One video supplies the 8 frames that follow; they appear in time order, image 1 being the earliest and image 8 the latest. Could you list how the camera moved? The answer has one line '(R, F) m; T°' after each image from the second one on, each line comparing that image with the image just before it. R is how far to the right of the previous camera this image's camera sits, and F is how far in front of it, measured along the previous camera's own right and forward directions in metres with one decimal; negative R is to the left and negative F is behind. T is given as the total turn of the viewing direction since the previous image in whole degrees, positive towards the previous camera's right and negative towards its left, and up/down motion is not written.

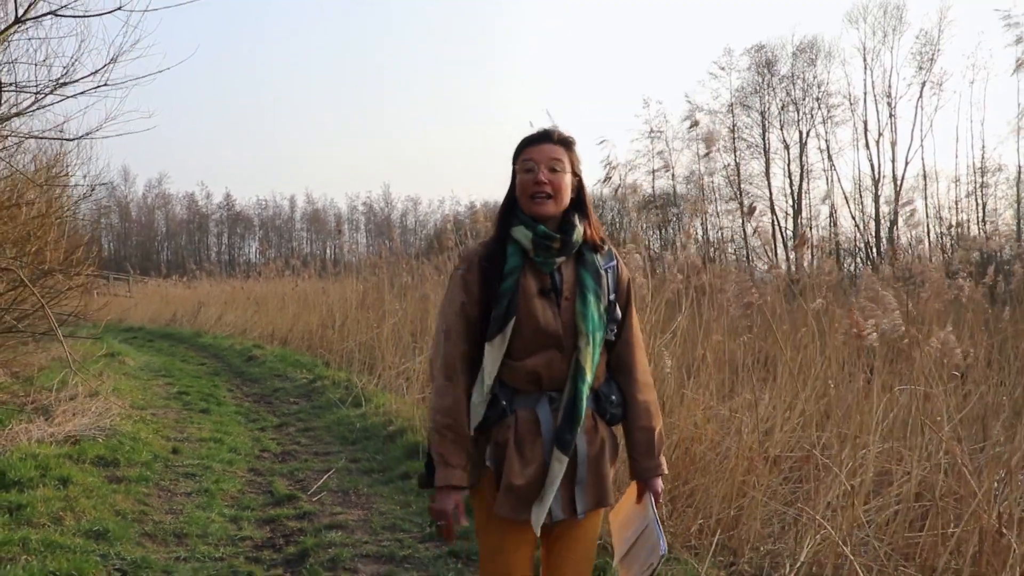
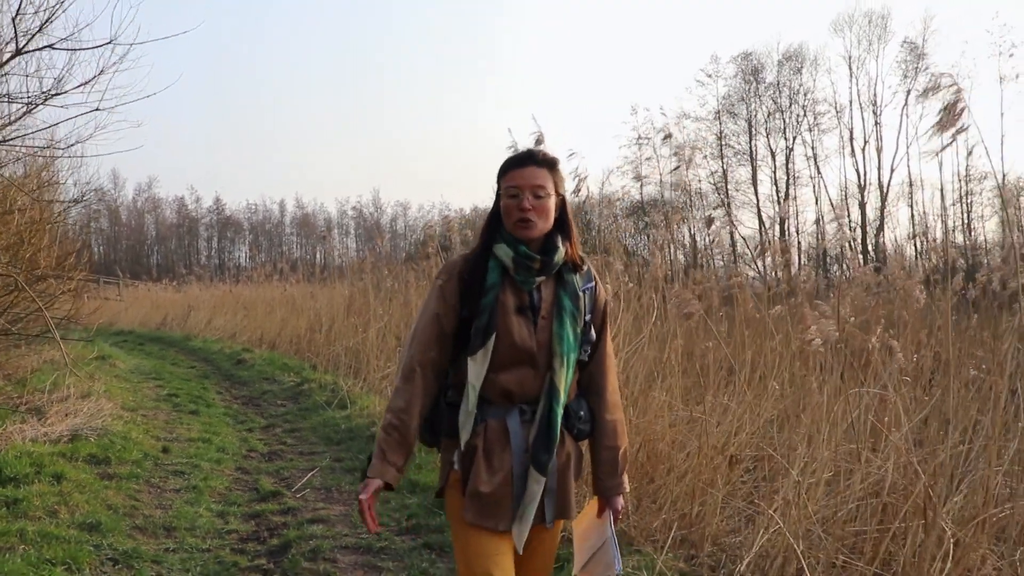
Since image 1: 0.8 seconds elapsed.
(+0.1, -0.2) m; +1°
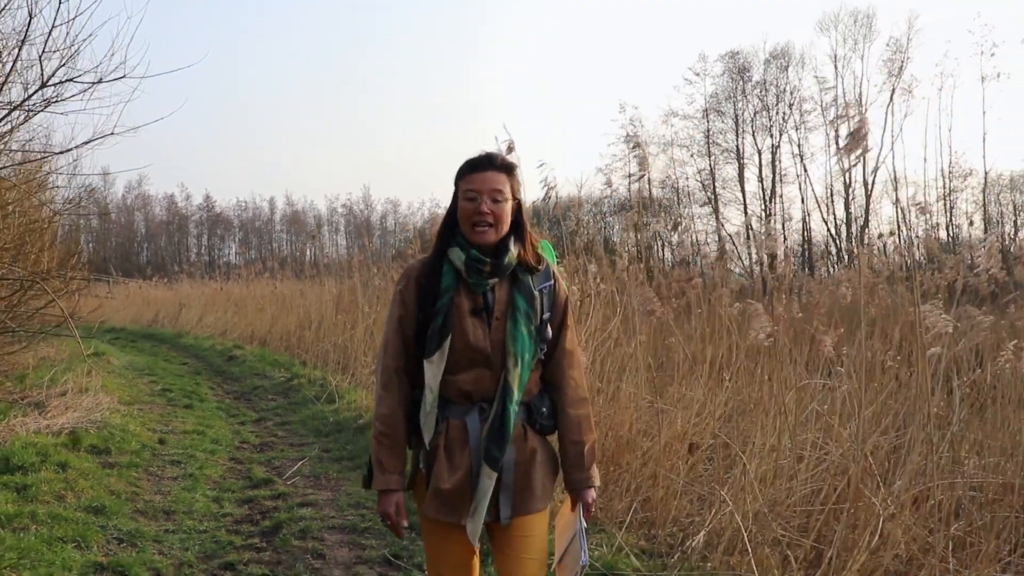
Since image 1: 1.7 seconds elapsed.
(+0.1, -0.3) m; +1°
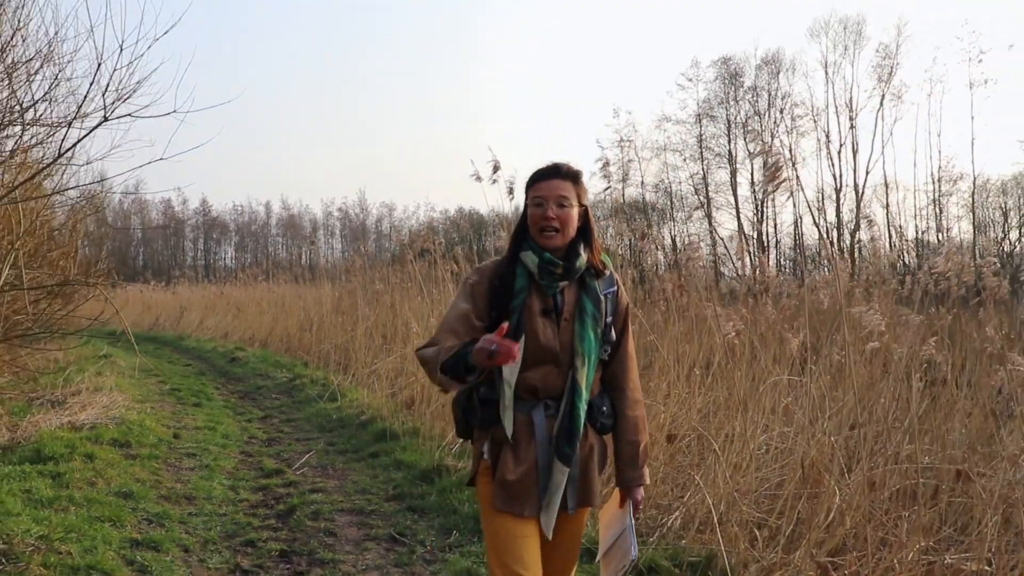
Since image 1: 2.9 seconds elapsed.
(0.0, -0.3) m; 0°
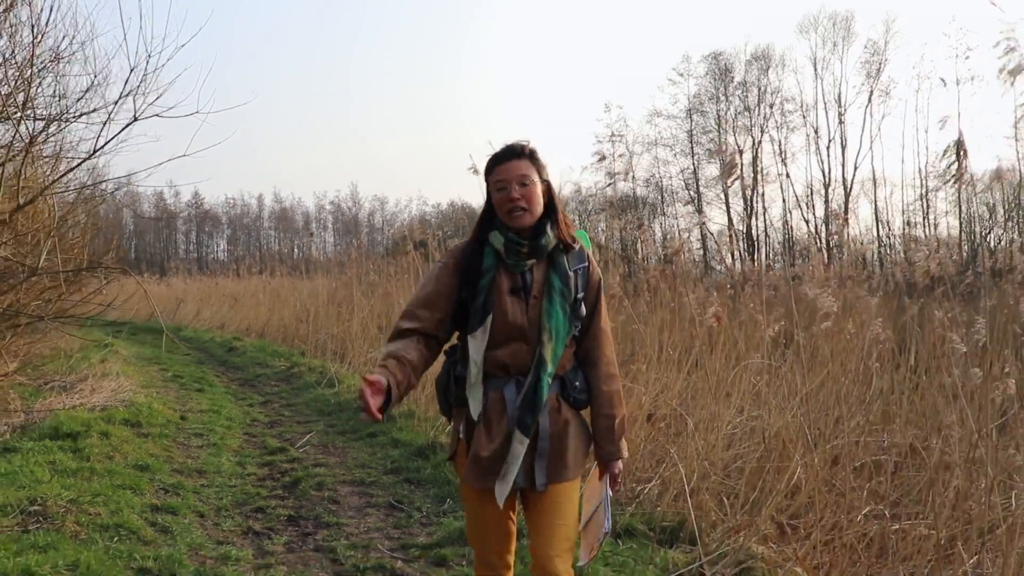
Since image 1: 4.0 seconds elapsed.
(0.0, -0.3) m; +1°
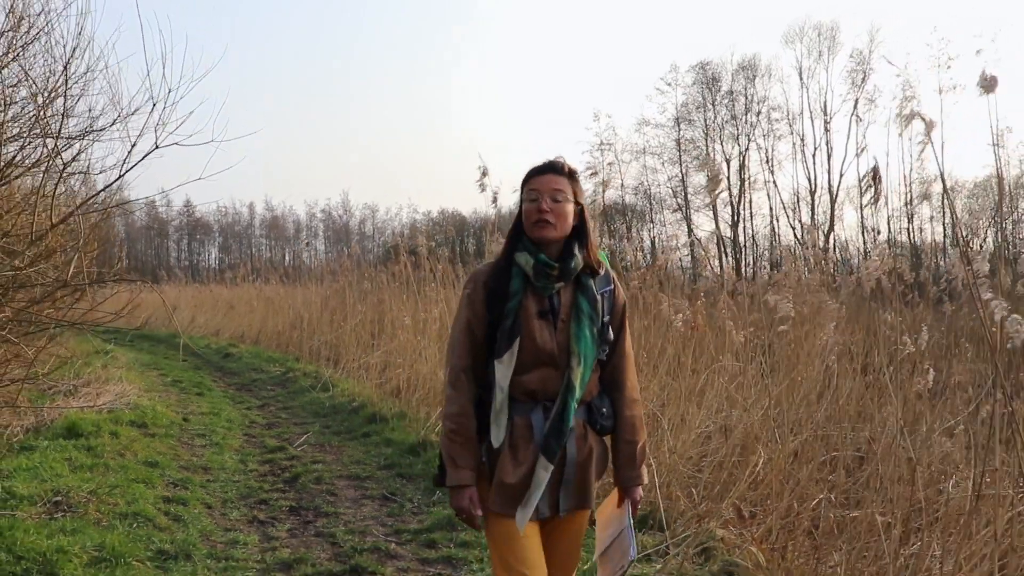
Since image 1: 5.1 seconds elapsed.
(0.0, -0.3) m; +1°
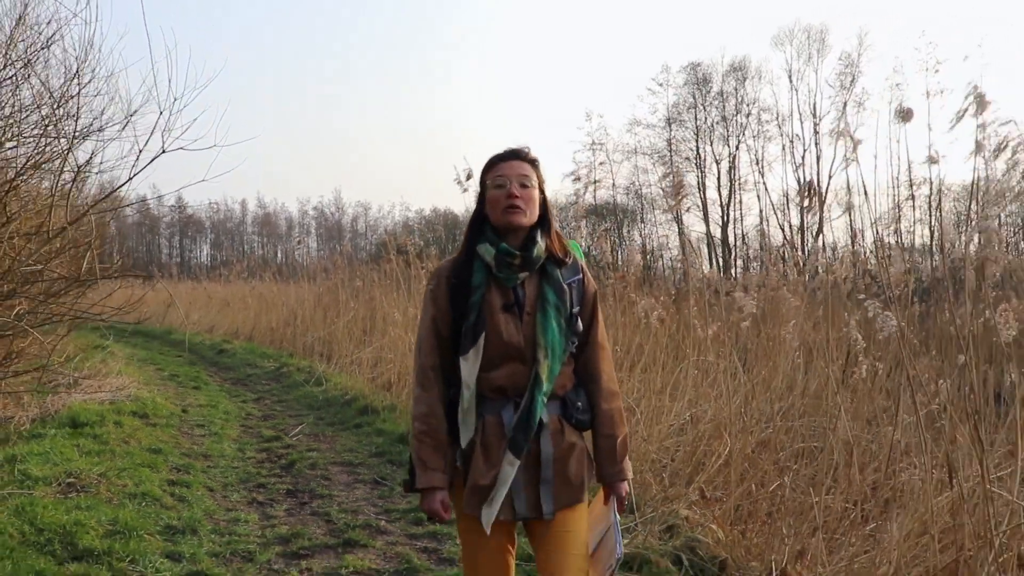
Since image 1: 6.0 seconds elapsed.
(+0.1, -0.3) m; +1°
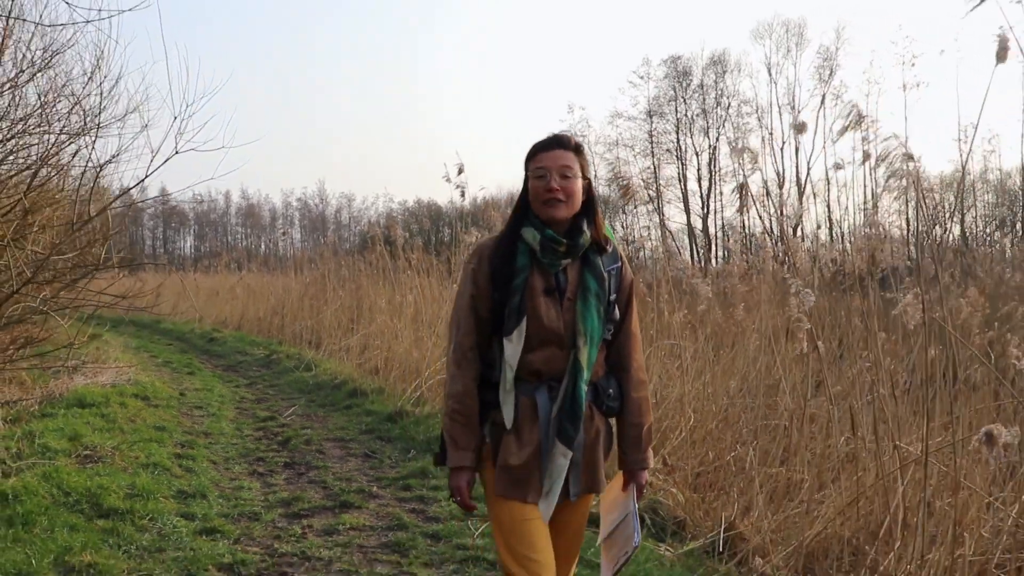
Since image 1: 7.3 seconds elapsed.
(0.0, -0.4) m; +1°
